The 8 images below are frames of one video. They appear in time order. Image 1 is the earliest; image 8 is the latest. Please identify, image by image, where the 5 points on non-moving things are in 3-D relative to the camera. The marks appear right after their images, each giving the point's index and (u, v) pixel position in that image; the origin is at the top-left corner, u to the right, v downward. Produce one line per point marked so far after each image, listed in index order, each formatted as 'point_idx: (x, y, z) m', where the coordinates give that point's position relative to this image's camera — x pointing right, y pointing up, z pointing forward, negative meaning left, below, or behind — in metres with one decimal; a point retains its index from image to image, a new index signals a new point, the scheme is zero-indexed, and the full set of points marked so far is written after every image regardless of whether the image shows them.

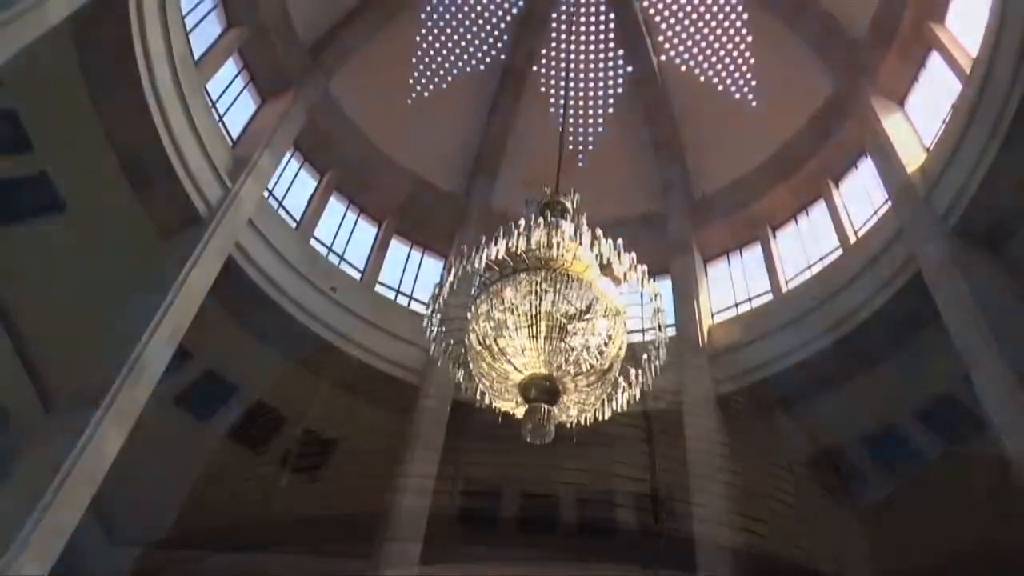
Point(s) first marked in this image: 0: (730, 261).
0: (+3.6, +0.4, +14.0) m
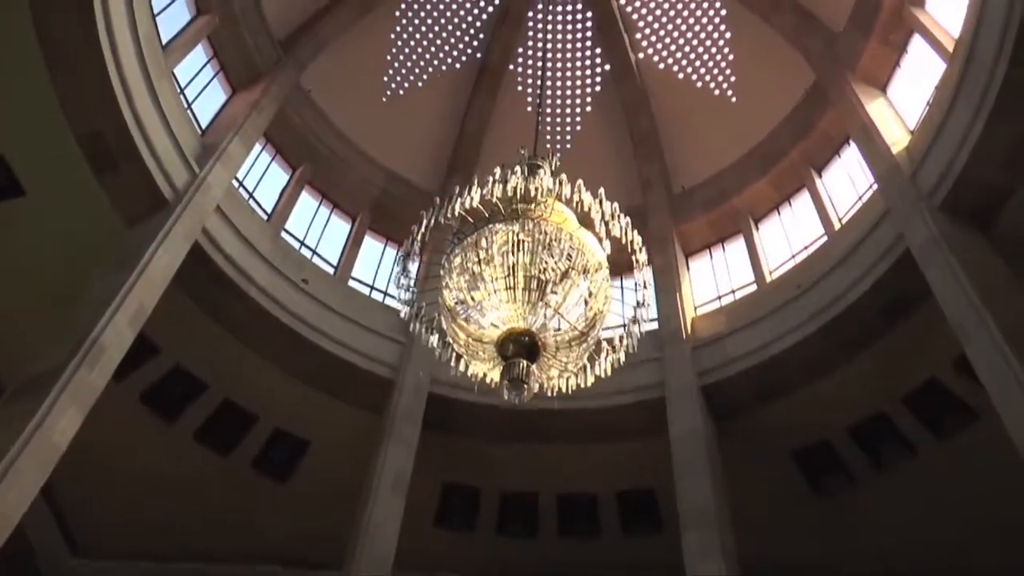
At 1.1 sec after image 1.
0: (+3.3, +0.5, +13.8) m
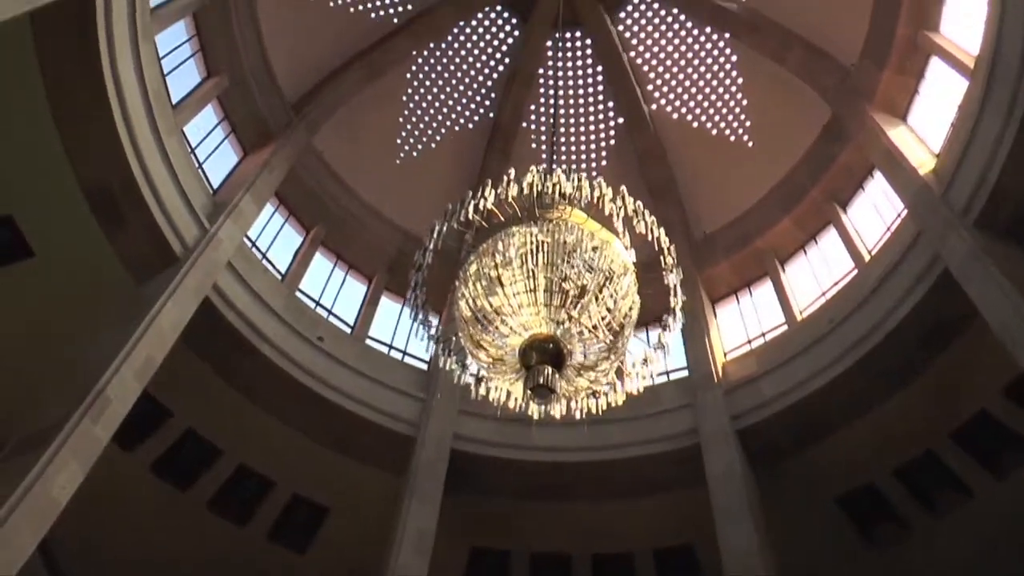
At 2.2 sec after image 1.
0: (+3.6, -0.2, +13.4) m
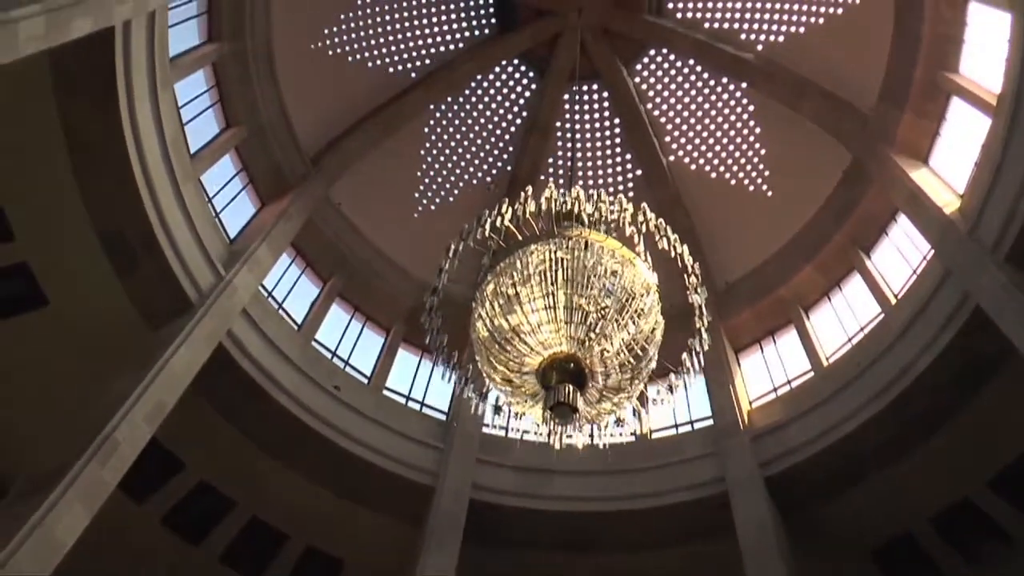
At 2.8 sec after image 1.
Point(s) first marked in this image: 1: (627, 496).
0: (+3.9, -0.9, +13.1) m
1: (+1.4, -2.5, +10.5) m
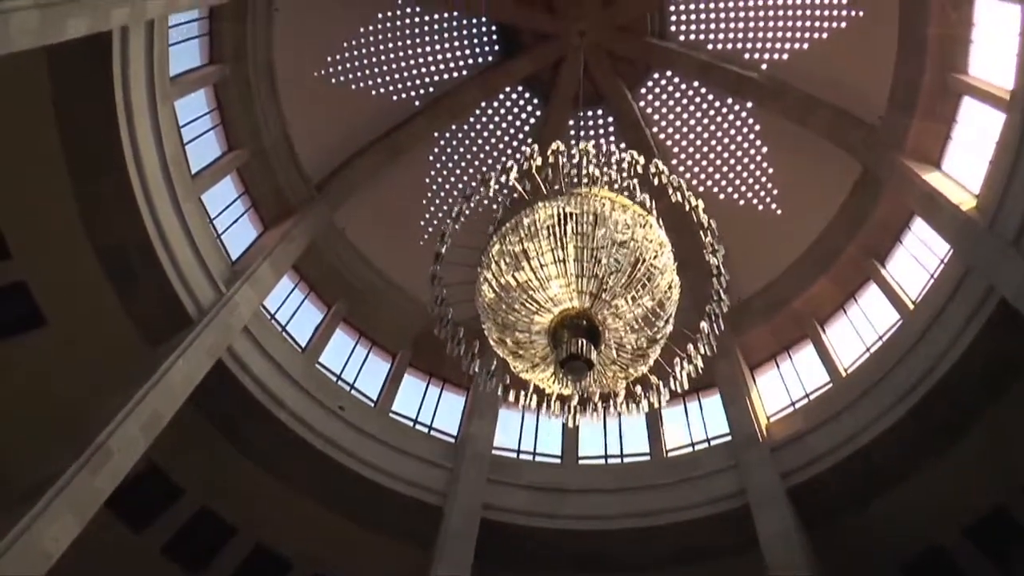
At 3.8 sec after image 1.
0: (+4.0, -1.1, +12.8) m
1: (+1.6, -2.7, +10.0) m
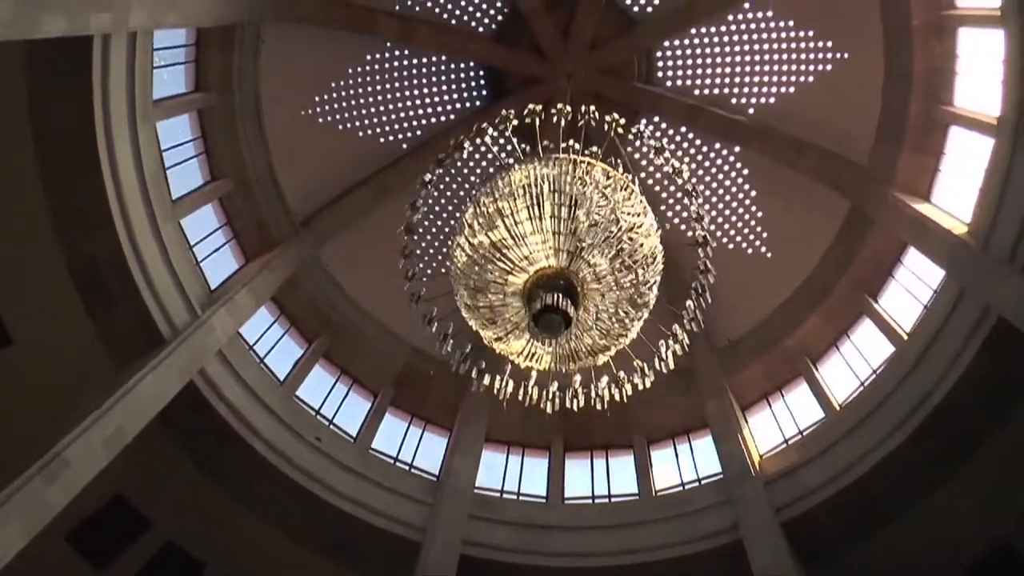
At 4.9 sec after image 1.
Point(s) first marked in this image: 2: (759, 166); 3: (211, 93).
0: (+3.8, -1.7, +12.5) m
1: (+1.4, -3.0, +9.6) m
2: (+3.7, +1.8, +12.8) m
3: (-4.0, +2.6, +11.4) m
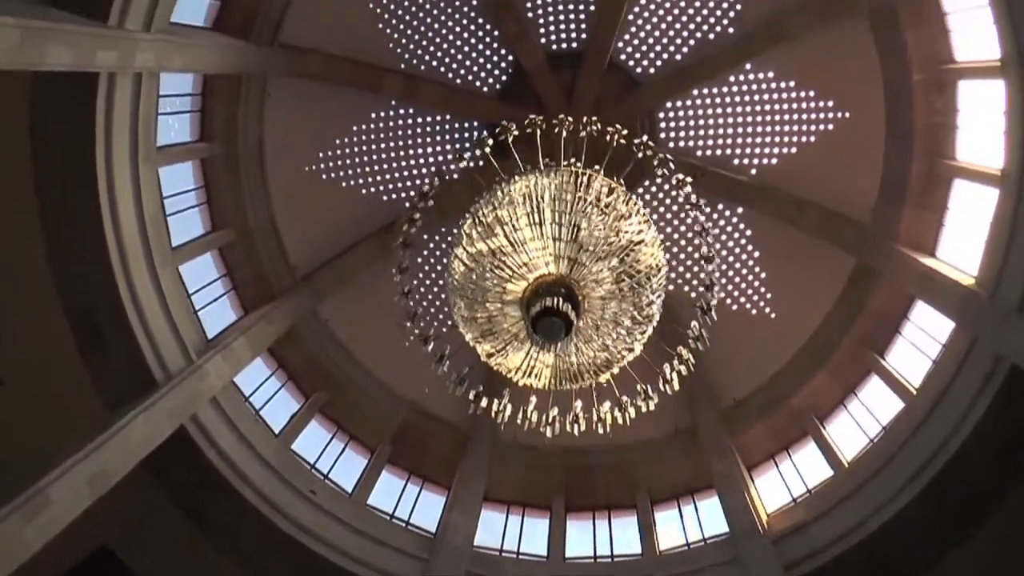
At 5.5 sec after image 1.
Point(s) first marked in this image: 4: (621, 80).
0: (+3.8, -2.5, +12.1) m
1: (+1.3, -3.5, +9.2) m
2: (+3.7, +1.0, +12.7) m
3: (-4.0, +2.0, +11.5) m
4: (+1.6, +3.0, +12.4) m
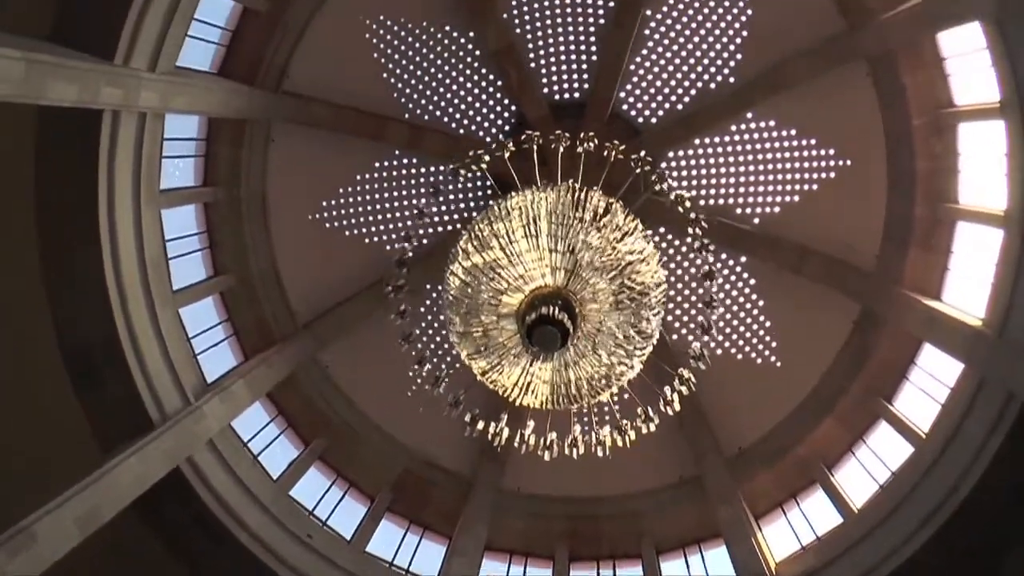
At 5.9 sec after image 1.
0: (+3.8, -3.1, +11.8) m
1: (+1.3, -3.9, +8.8) m
2: (+3.8, +0.3, +12.7) m
3: (-3.9, +1.4, +11.5) m
4: (+1.6, +2.4, +12.5) m
